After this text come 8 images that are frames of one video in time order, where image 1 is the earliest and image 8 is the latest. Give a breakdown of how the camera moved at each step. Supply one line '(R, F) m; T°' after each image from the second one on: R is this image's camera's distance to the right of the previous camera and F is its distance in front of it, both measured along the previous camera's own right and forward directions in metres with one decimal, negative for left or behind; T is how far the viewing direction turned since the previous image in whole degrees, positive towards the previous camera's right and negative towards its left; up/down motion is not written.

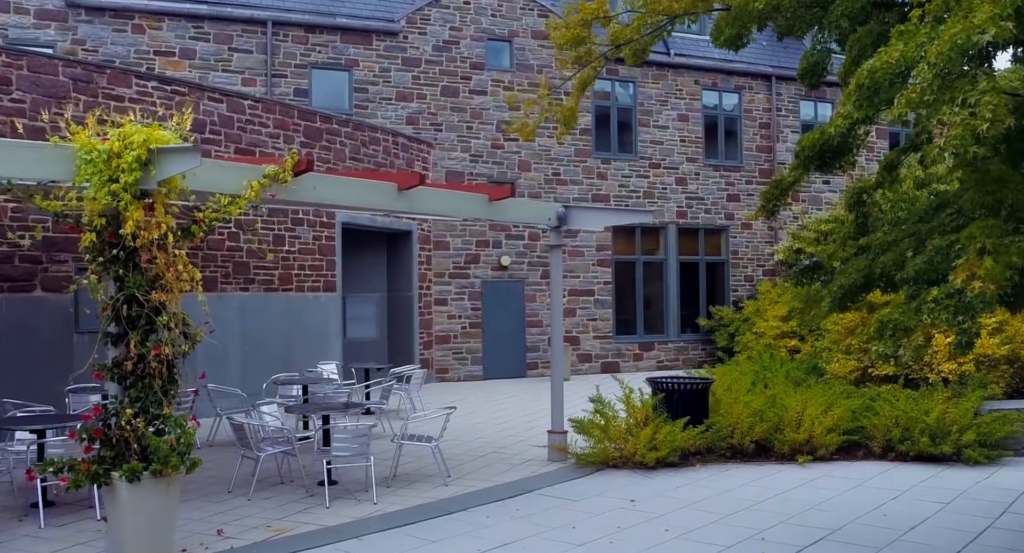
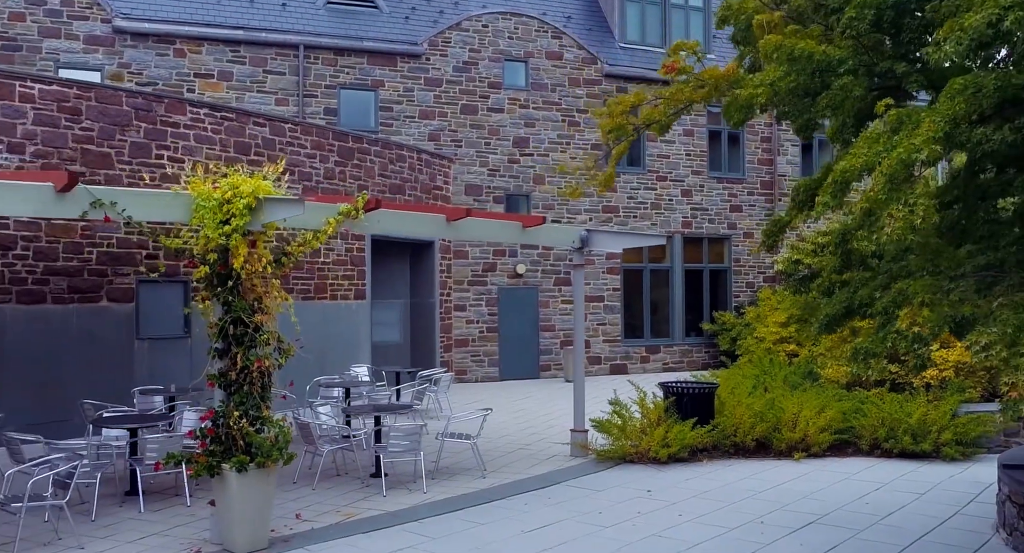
(-0.2, -0.9) m; 0°
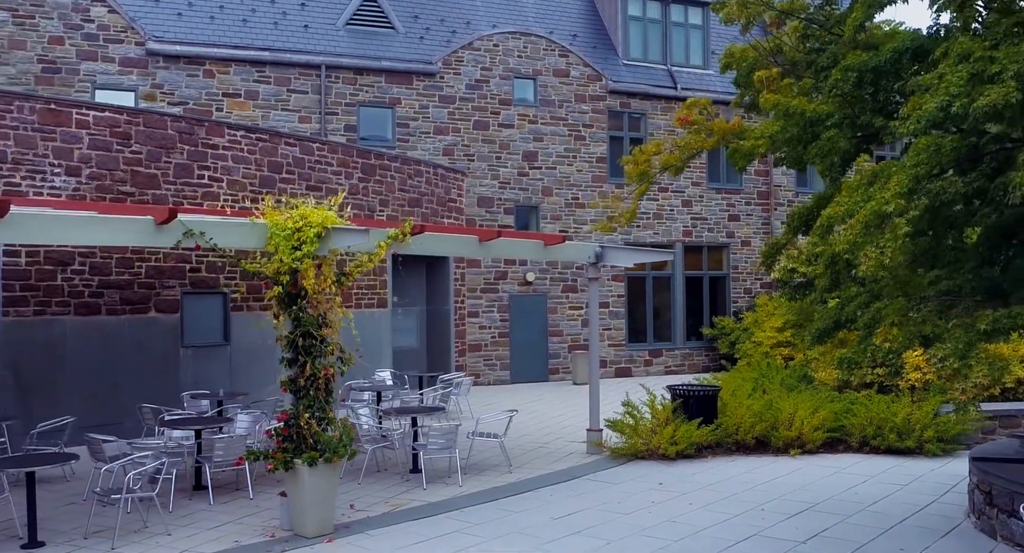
(-0.2, -0.8) m; 0°
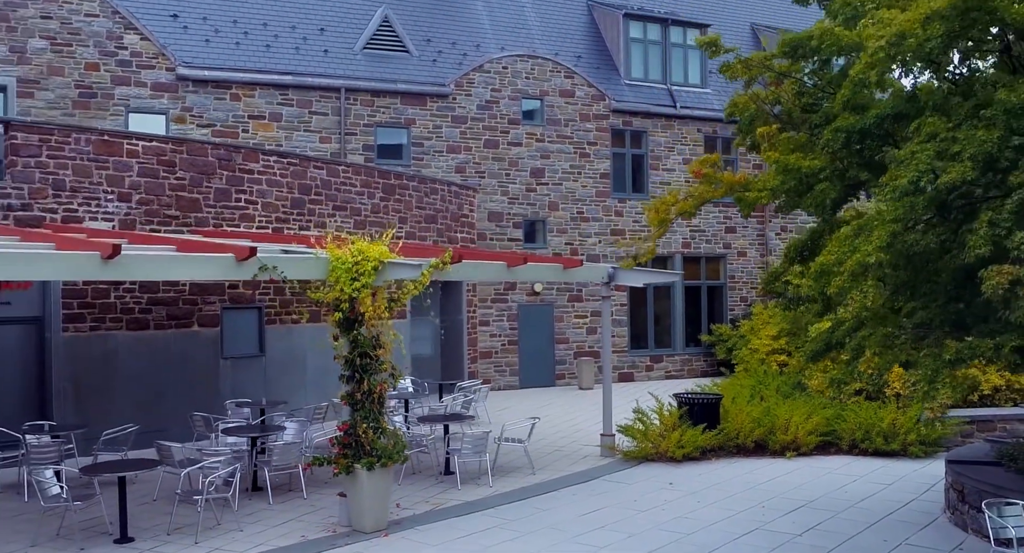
(-0.3, -0.9) m; 0°
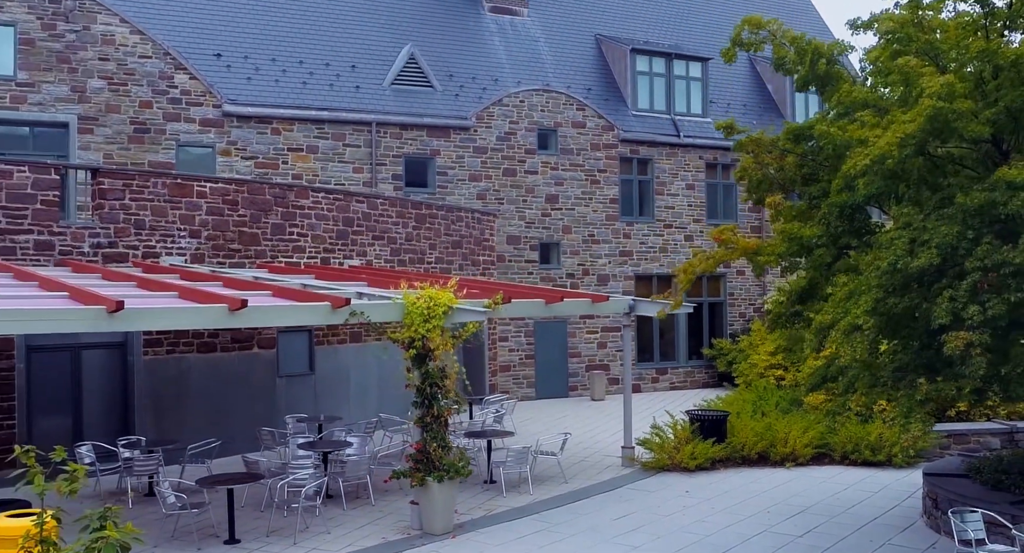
(-0.5, -1.4) m; +1°
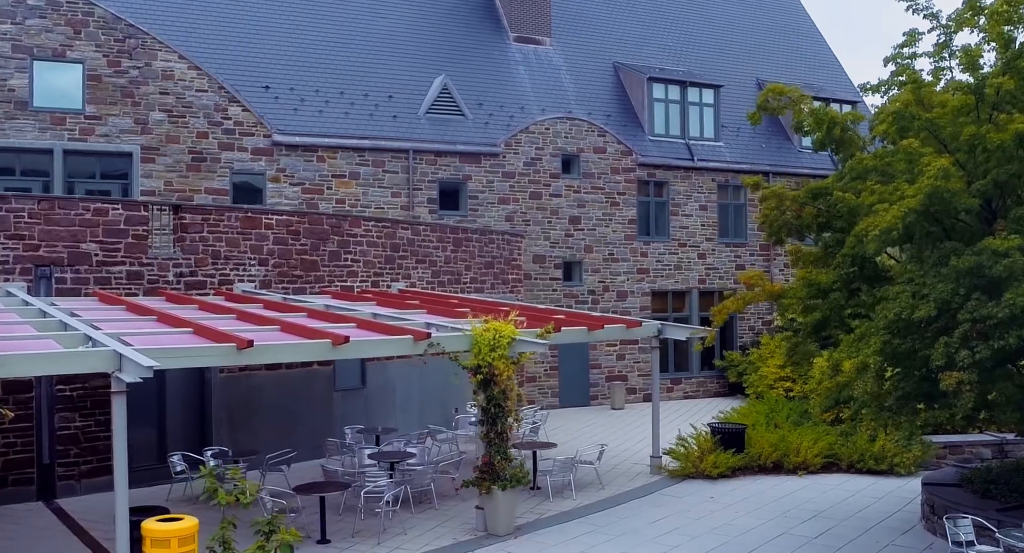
(-0.6, -1.3) m; 0°
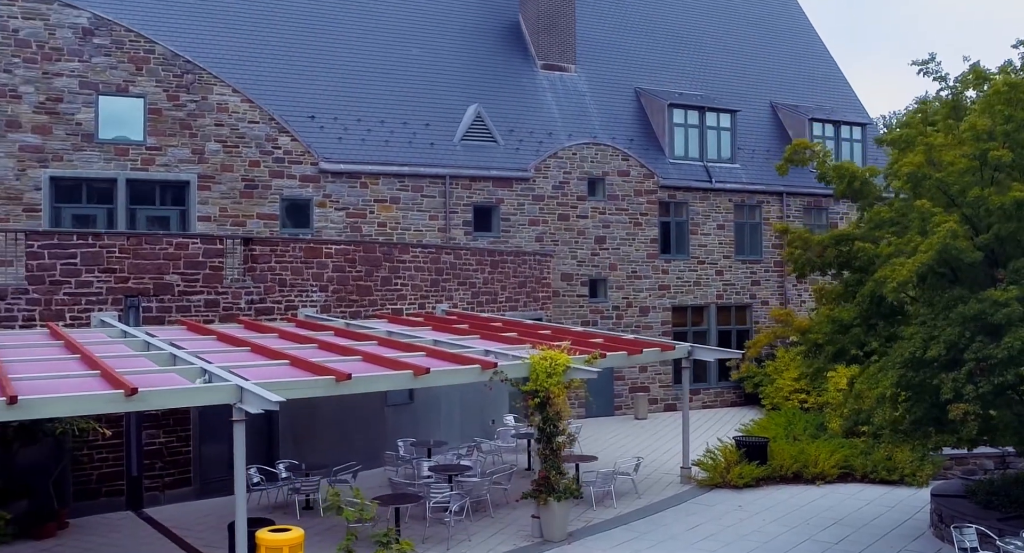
(-0.6, -1.2) m; 0°
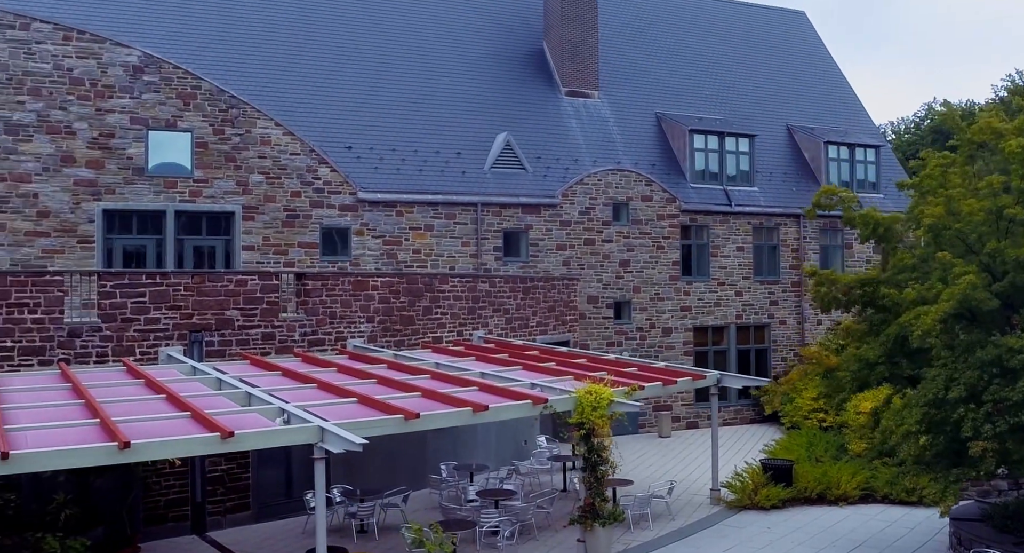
(-0.5, -0.8) m; 0°
